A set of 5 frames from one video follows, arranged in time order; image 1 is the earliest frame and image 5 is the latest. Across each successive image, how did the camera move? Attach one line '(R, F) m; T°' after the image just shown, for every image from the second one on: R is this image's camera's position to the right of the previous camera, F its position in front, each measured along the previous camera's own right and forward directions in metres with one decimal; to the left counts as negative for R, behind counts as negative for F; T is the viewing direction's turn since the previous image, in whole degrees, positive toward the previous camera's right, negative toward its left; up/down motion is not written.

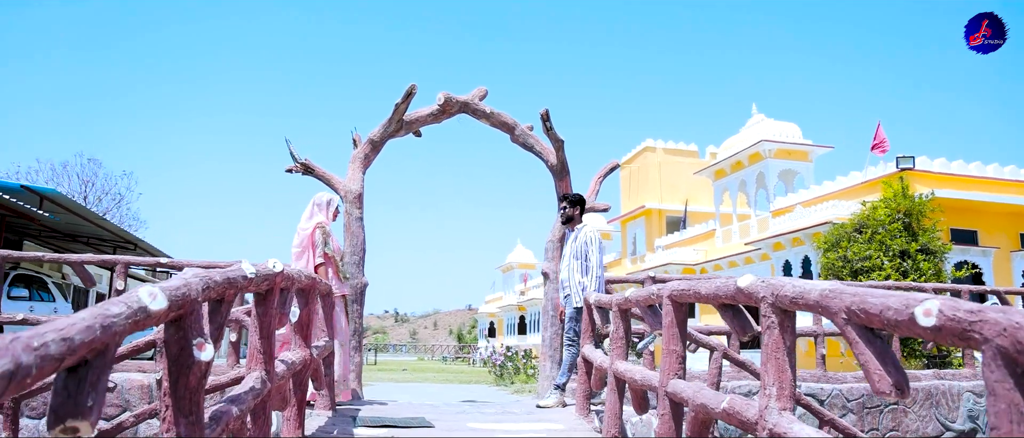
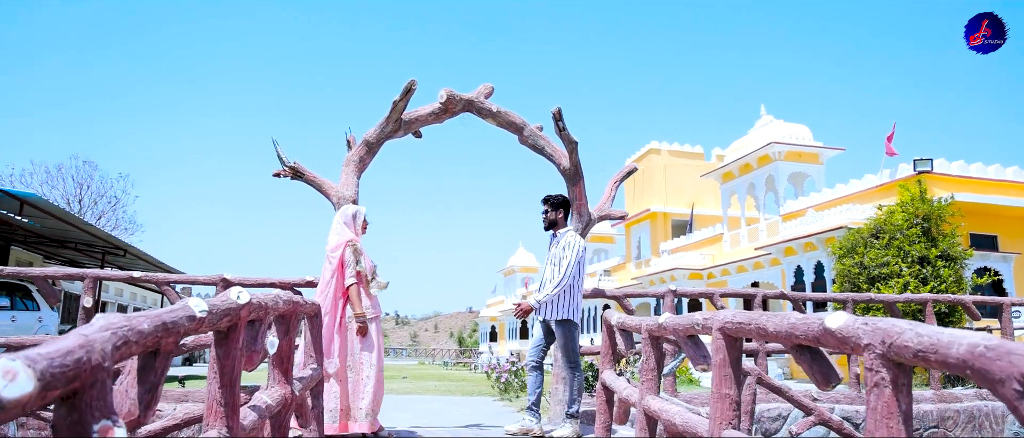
(-0.1, +0.6) m; 0°
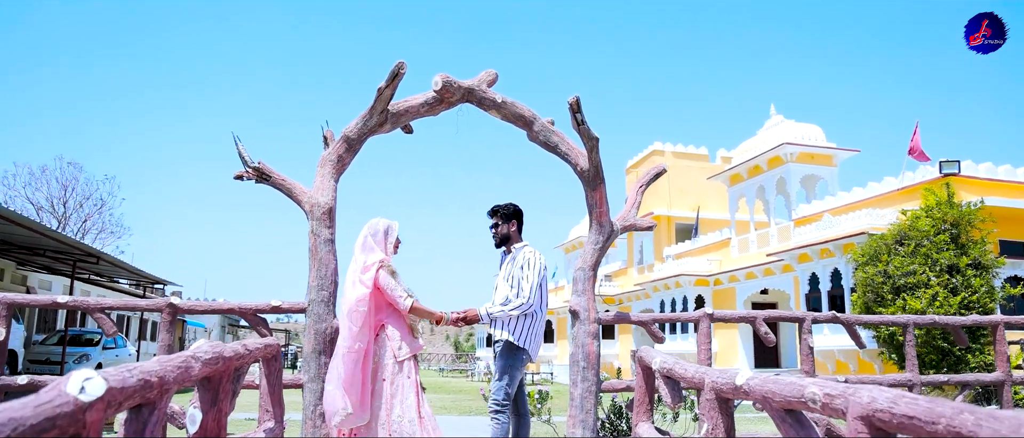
(-0.1, +1.1) m; 0°
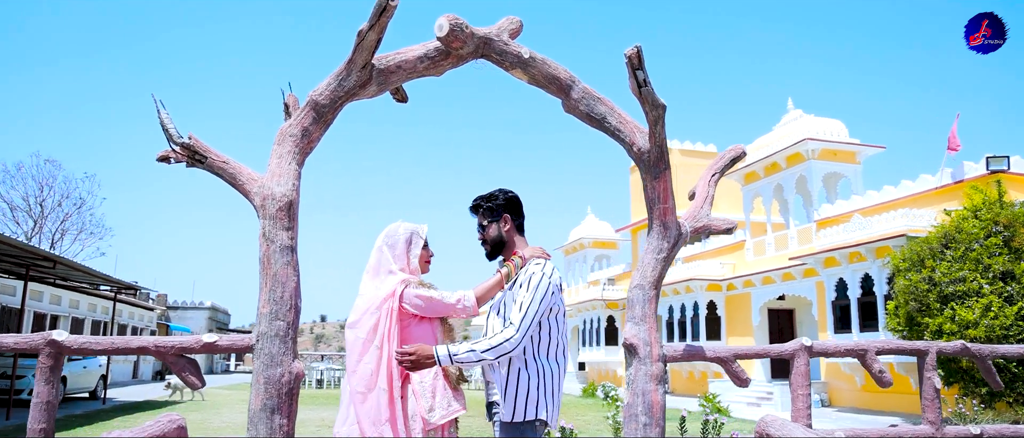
(-0.2, +1.6) m; 0°
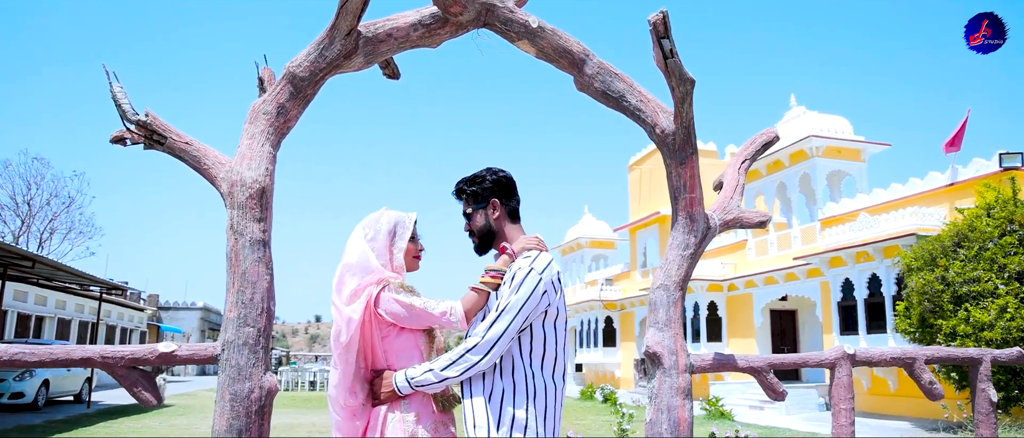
(-0.1, +0.5) m; 0°
